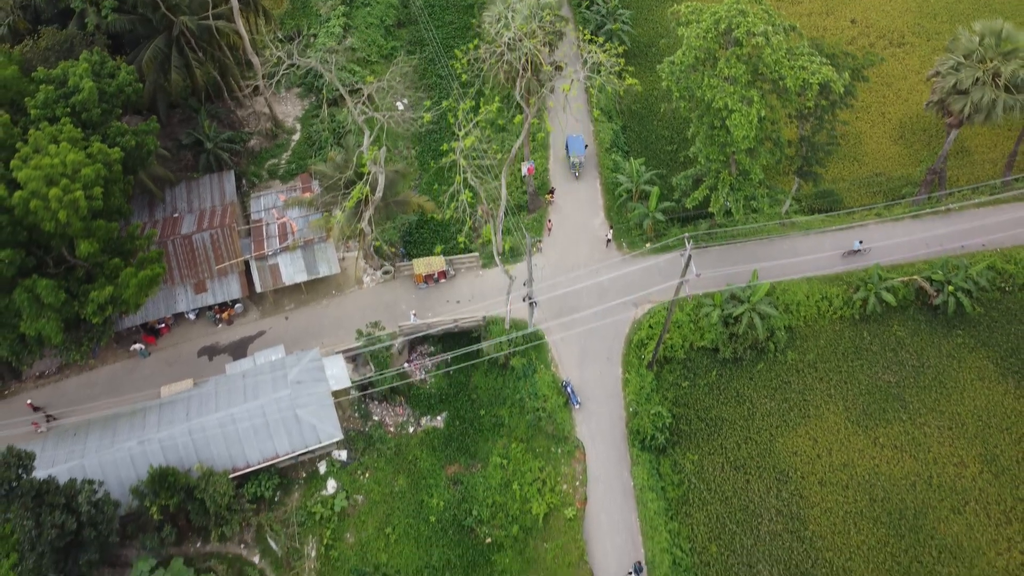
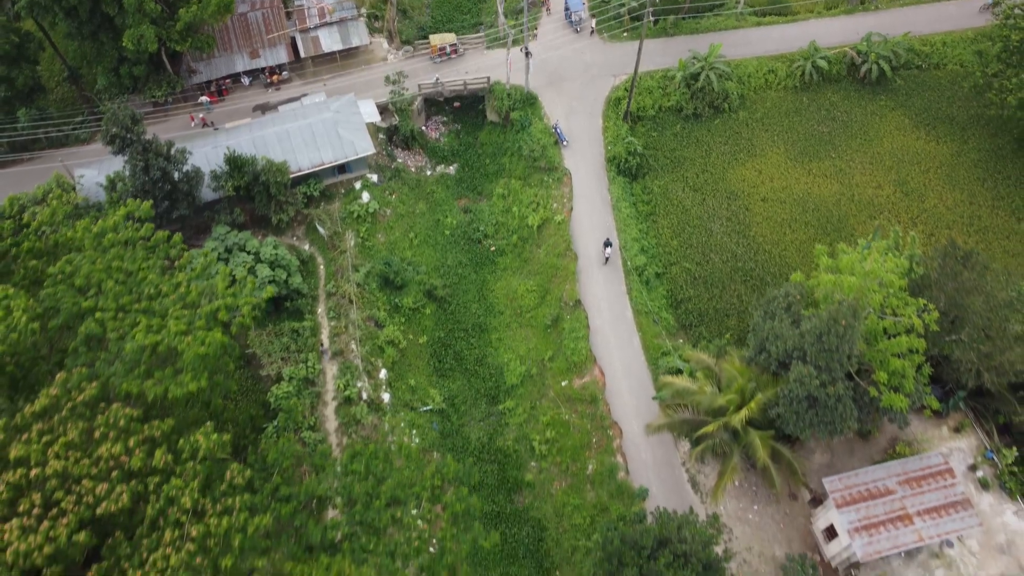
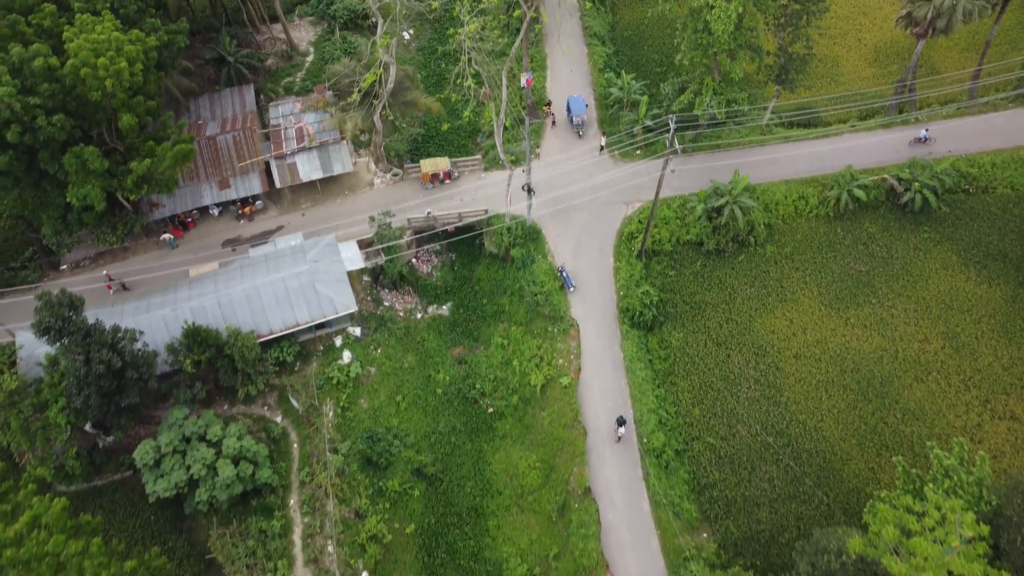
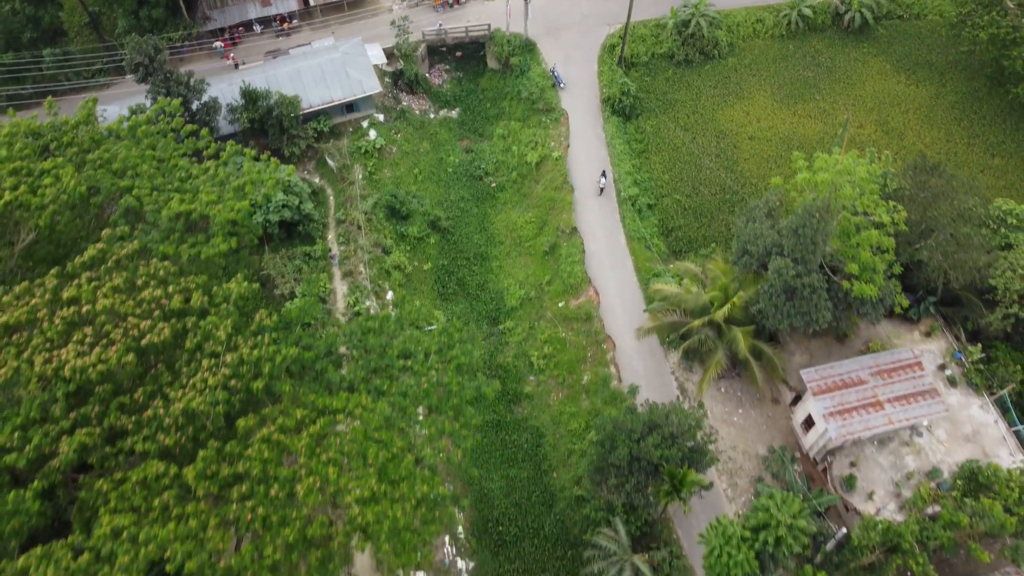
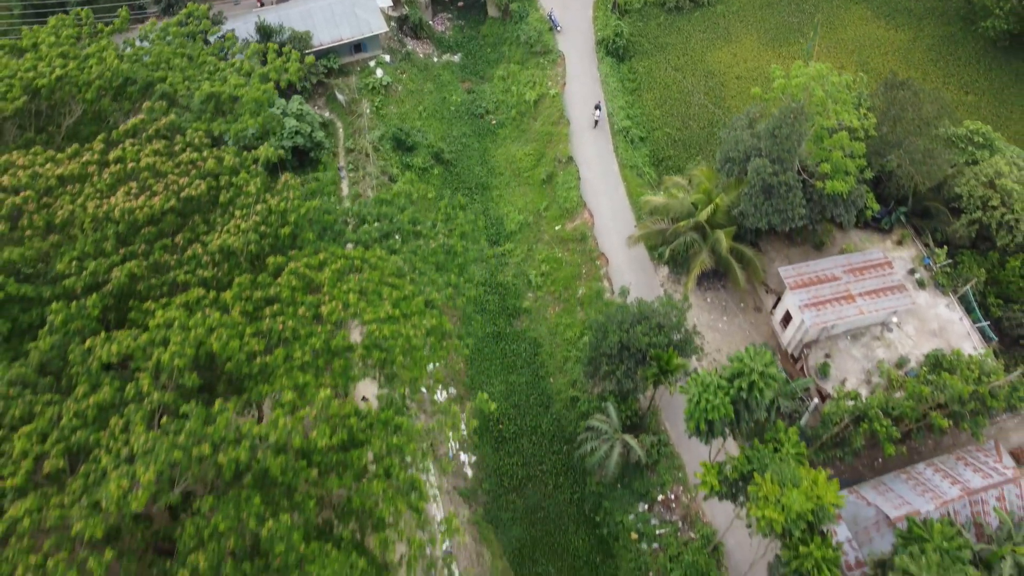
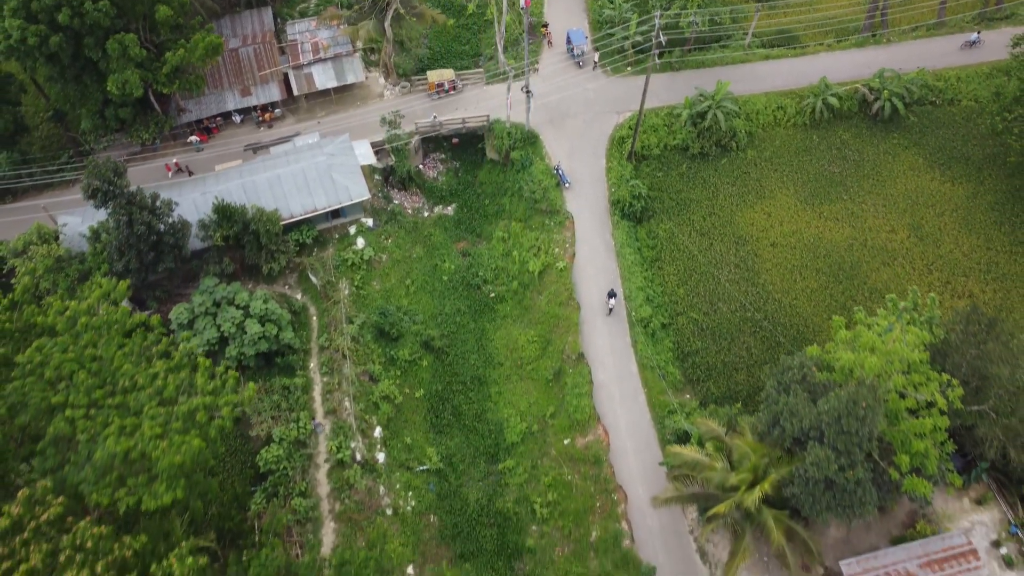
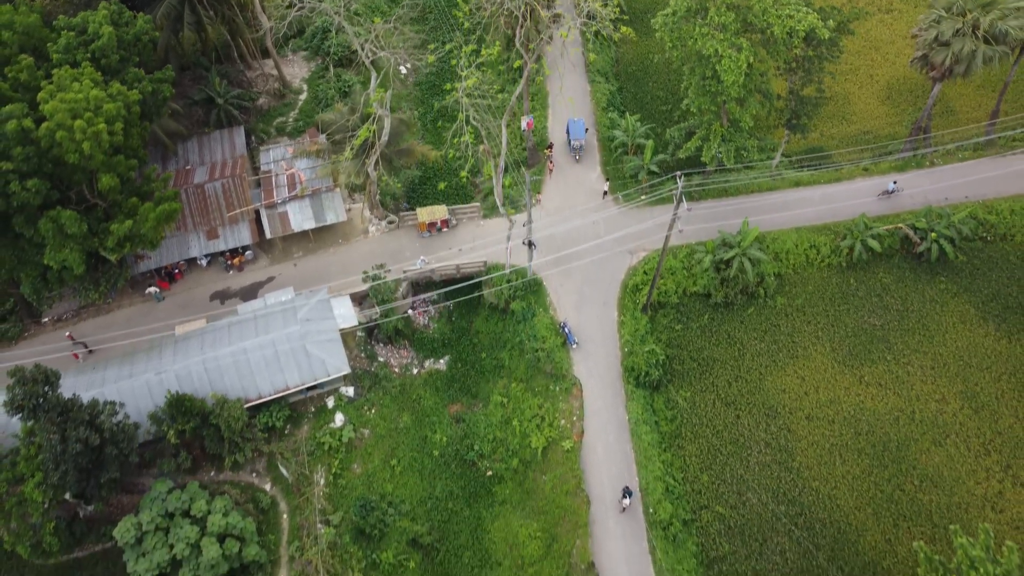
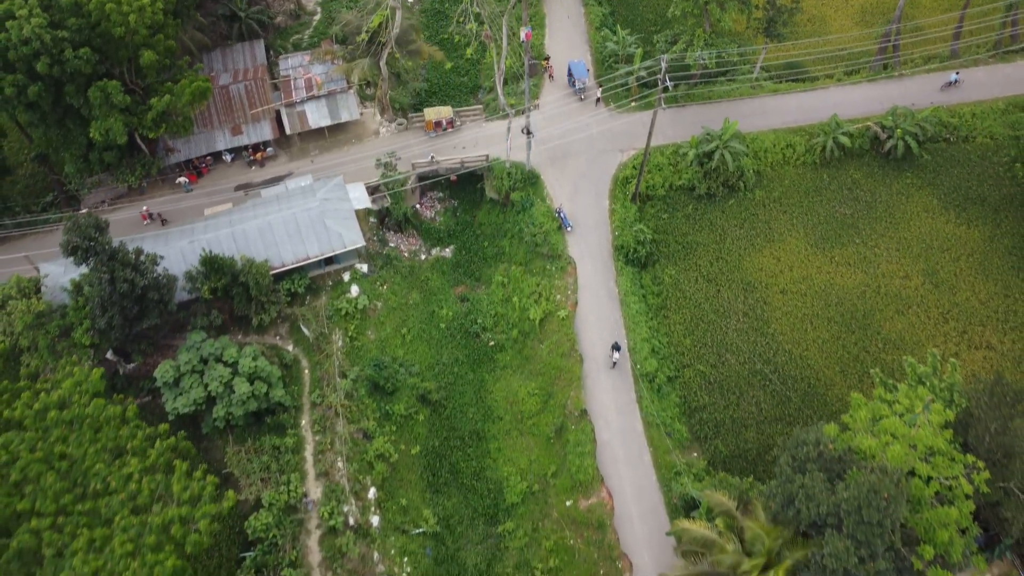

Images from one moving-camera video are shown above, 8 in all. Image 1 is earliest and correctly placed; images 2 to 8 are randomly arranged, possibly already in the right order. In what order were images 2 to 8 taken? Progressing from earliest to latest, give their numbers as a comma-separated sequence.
7, 3, 8, 6, 2, 4, 5
